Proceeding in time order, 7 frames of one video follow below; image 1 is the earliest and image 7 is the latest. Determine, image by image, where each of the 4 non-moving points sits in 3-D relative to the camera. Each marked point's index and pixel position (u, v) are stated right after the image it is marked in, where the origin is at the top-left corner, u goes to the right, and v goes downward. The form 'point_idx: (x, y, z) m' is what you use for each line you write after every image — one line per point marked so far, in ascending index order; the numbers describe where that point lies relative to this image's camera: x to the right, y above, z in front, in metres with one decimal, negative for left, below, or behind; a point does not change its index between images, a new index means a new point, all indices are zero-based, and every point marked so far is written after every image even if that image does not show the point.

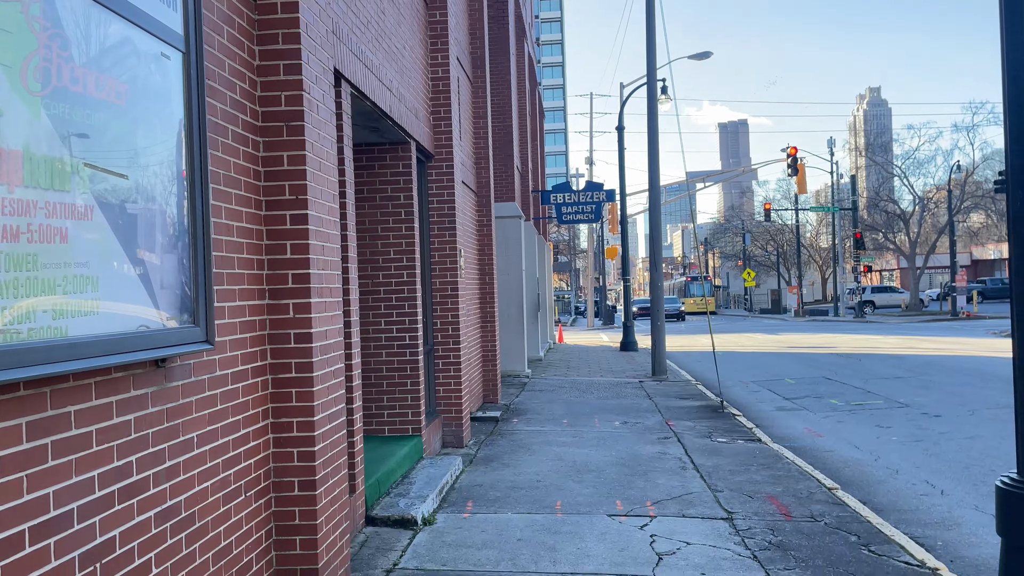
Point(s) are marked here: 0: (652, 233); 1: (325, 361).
0: (+3.1, +1.2, +17.2) m
1: (-1.0, -0.4, +4.4) m
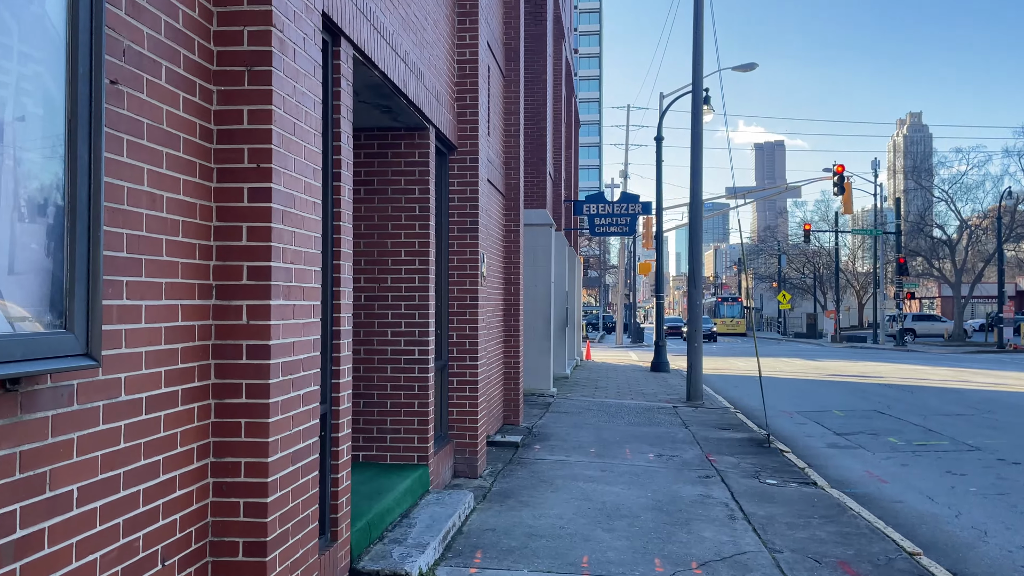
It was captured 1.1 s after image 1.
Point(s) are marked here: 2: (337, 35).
0: (+3.7, +0.8, +16.1) m
1: (-1.0, -0.4, +3.3) m
2: (-1.0, +1.5, +4.5) m
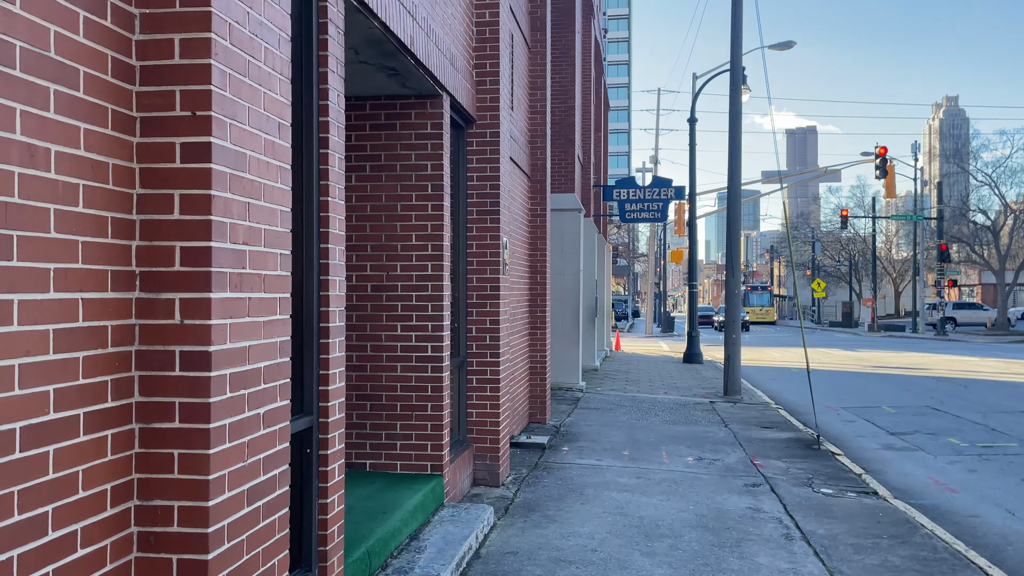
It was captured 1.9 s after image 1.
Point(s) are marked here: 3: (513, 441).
0: (+4.2, +1.1, +15.1) m
1: (-0.9, -0.4, +2.6) m
2: (-0.9, +1.5, +3.7) m
3: (0.0, -1.8, +9.0) m
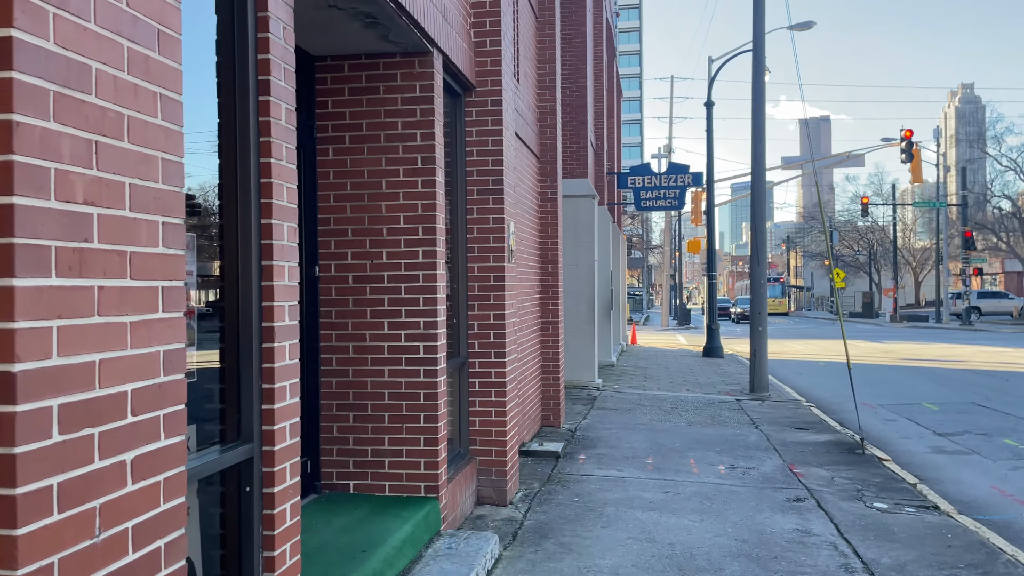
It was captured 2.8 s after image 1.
0: (+4.4, +1.3, +14.1) m
1: (-0.9, -0.3, +1.7) m
2: (-0.9, +1.6, +2.8) m
3: (+0.1, -1.7, +8.1) m
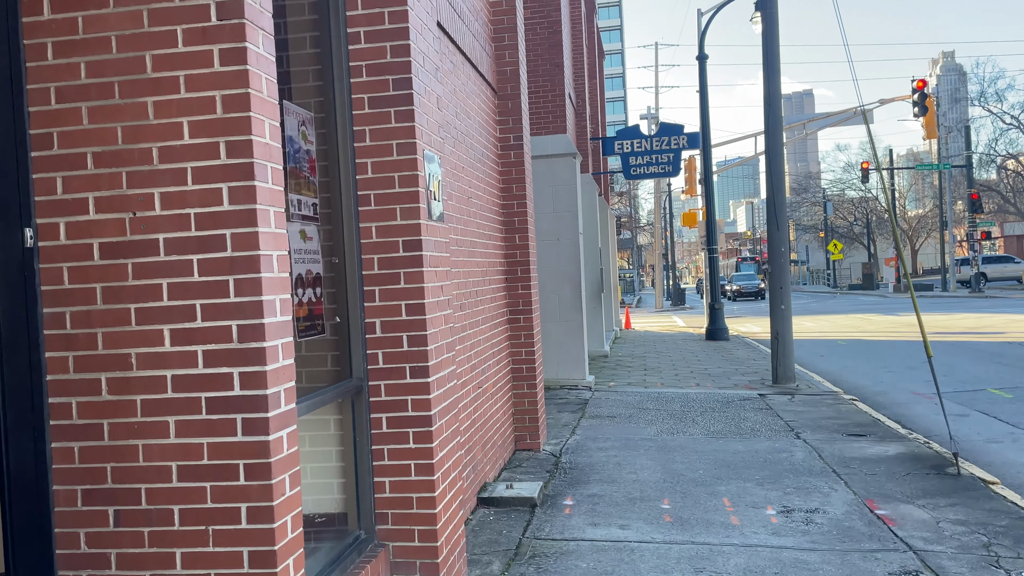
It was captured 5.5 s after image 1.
0: (+3.9, +1.7, +11.7) m
1: (-1.2, -0.3, -0.8) m
2: (-1.3, +1.6, +0.3) m
3: (-0.2, -1.5, +5.6) m
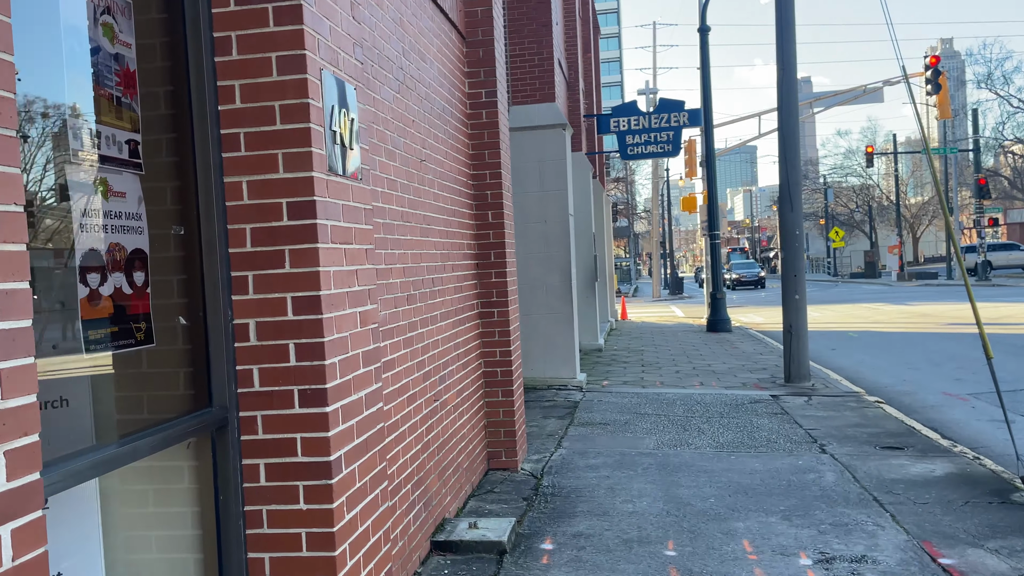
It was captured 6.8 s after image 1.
0: (+3.6, +1.9, +10.5) m
1: (-1.4, -0.3, -2.0) m
2: (-1.5, +1.6, -1.0) m
3: (-0.4, -1.4, +4.4) m
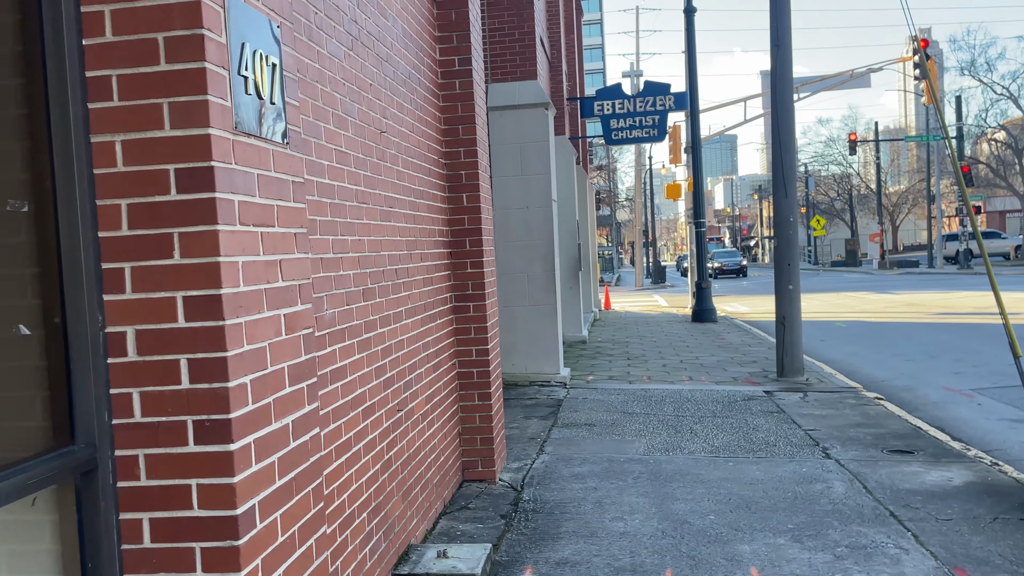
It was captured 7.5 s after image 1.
0: (+3.4, +2.0, +9.9) m
1: (-1.4, -0.4, -2.6) m
2: (-1.5, +1.6, -1.6) m
3: (-0.5, -1.4, +3.8) m
